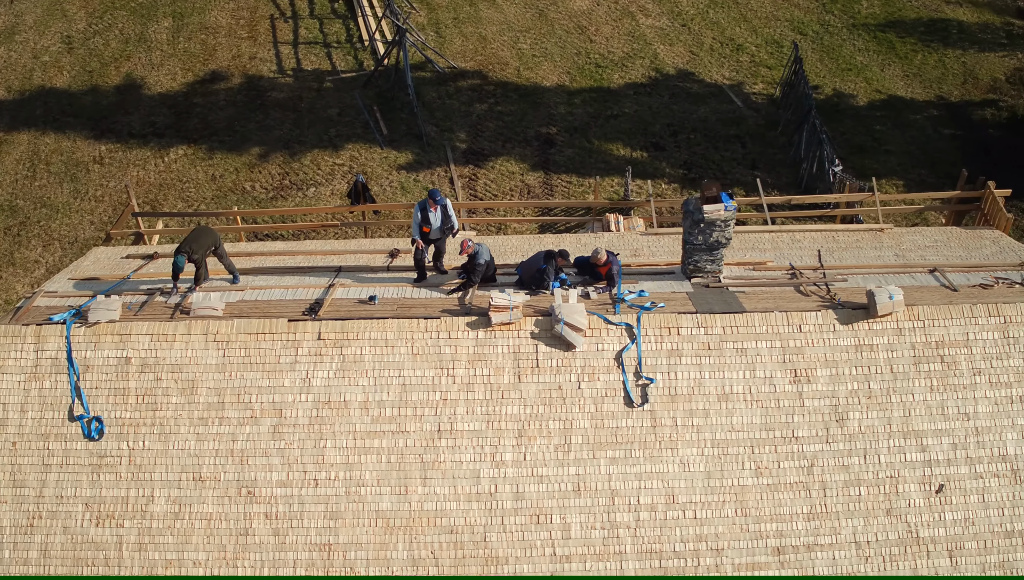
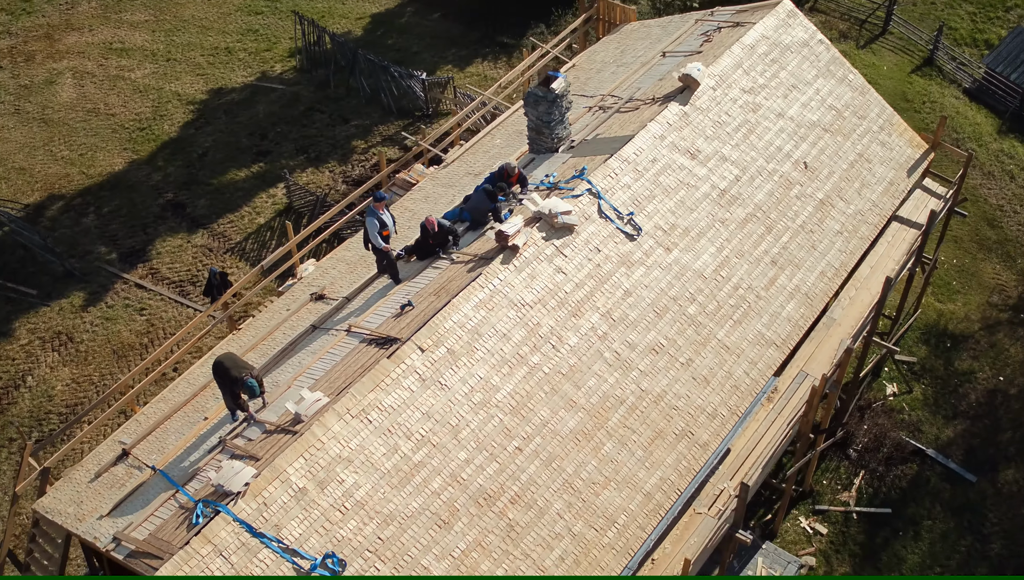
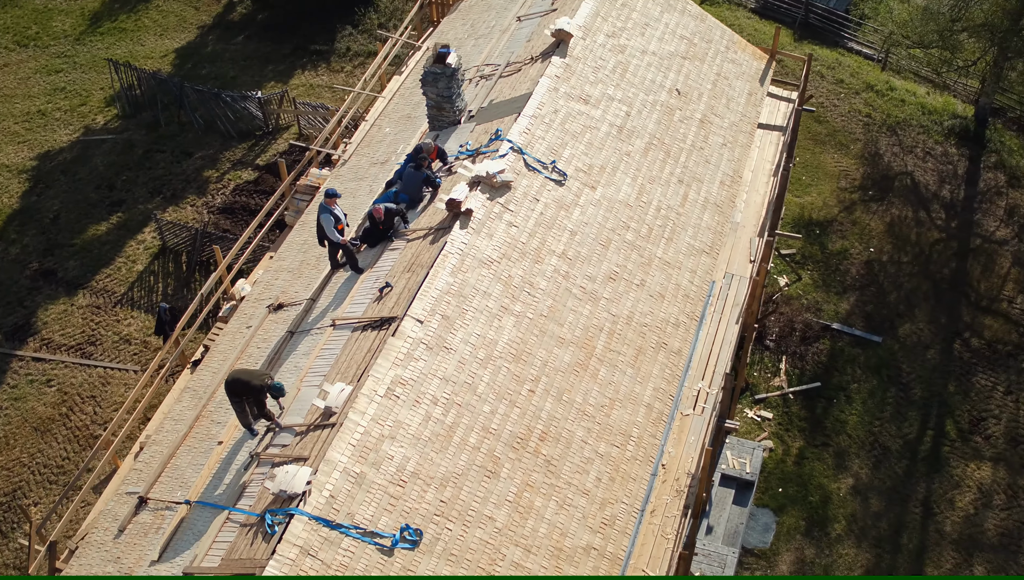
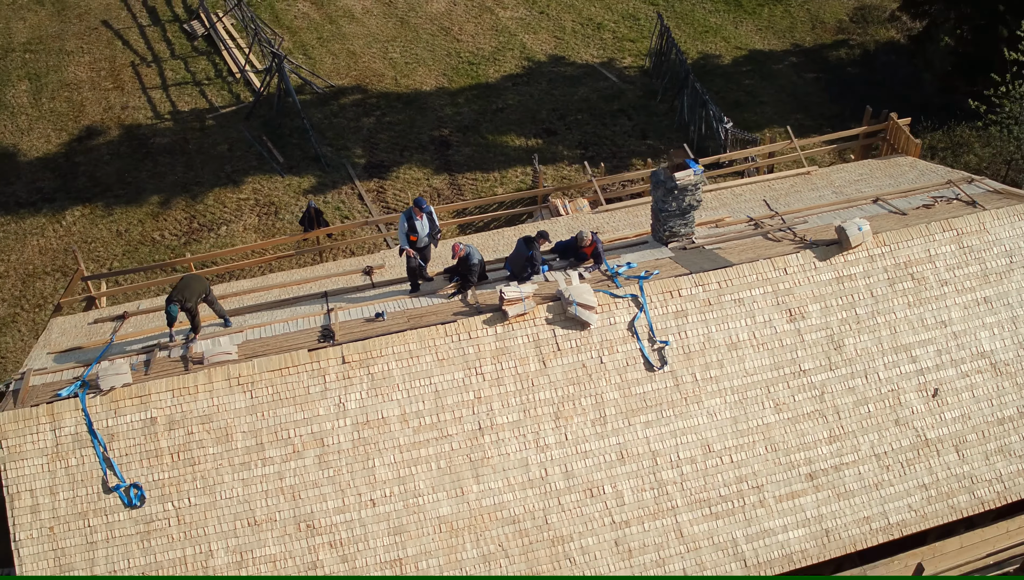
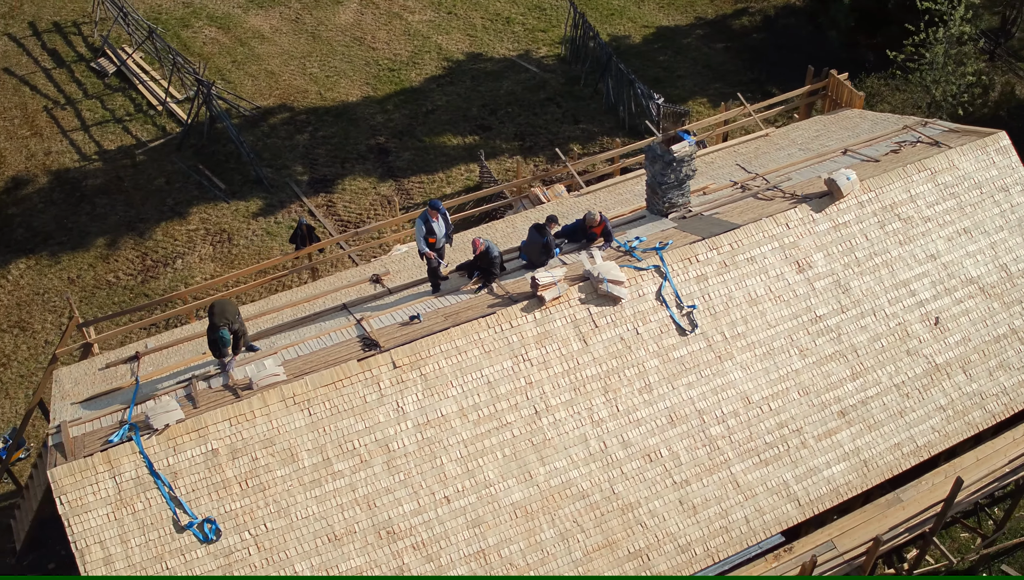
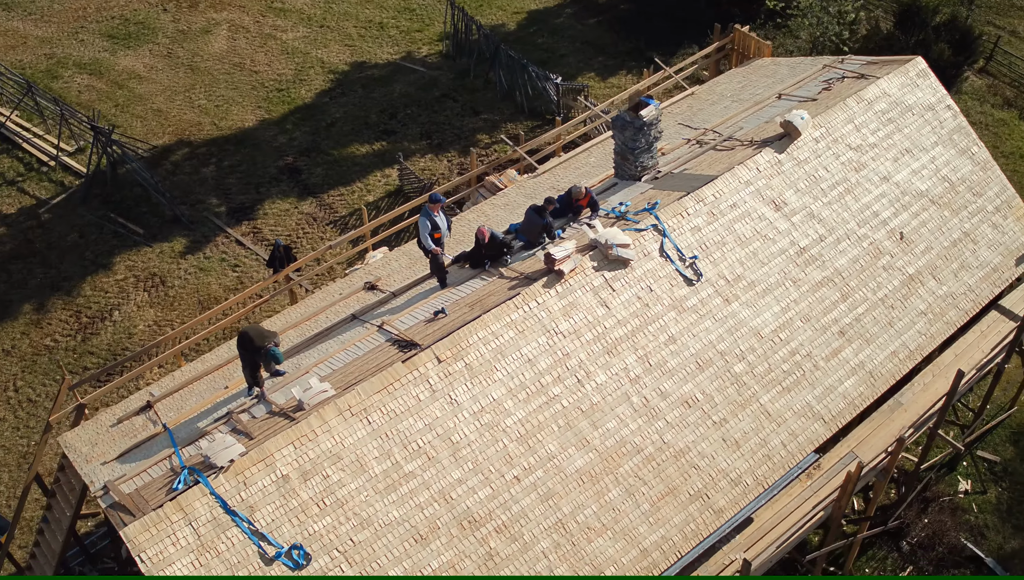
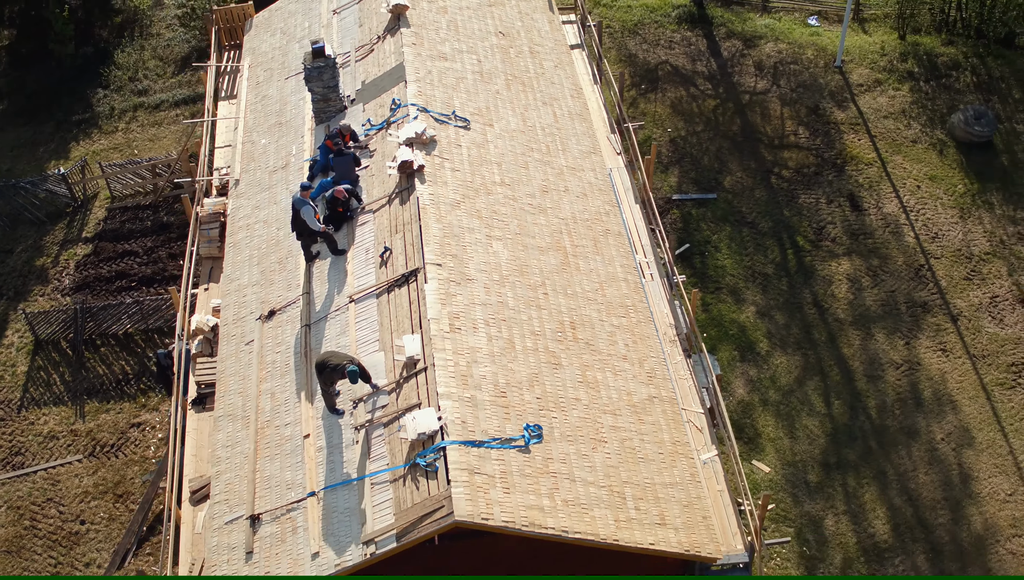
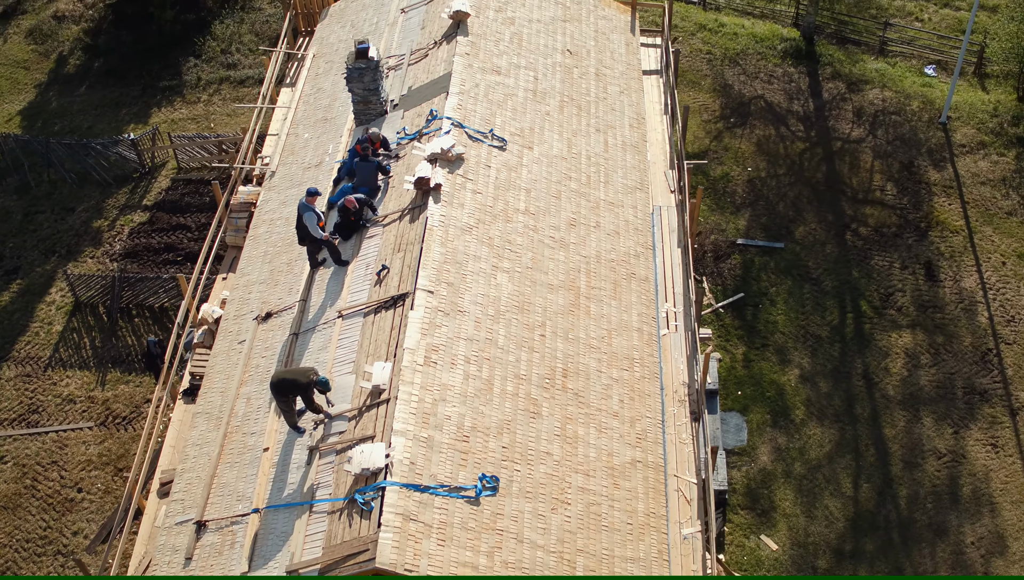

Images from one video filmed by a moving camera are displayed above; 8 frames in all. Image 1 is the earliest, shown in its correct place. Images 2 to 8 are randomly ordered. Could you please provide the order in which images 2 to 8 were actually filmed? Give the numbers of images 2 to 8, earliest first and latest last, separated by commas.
4, 5, 6, 2, 3, 8, 7
